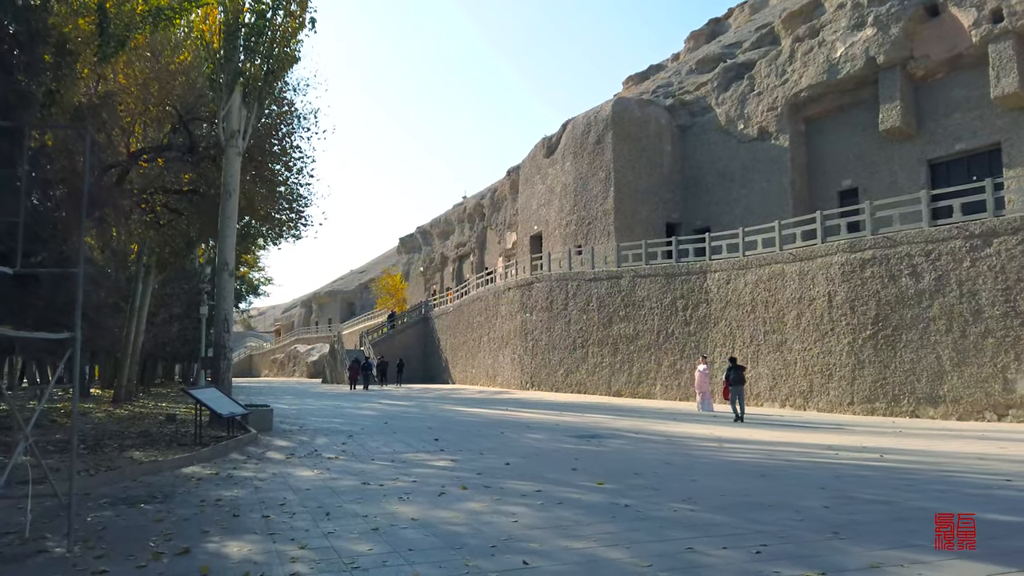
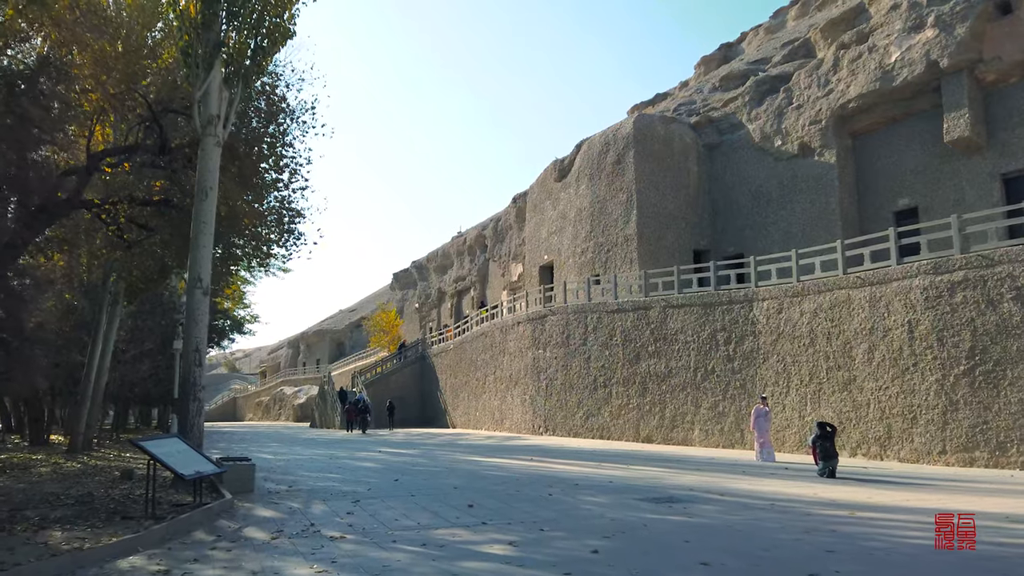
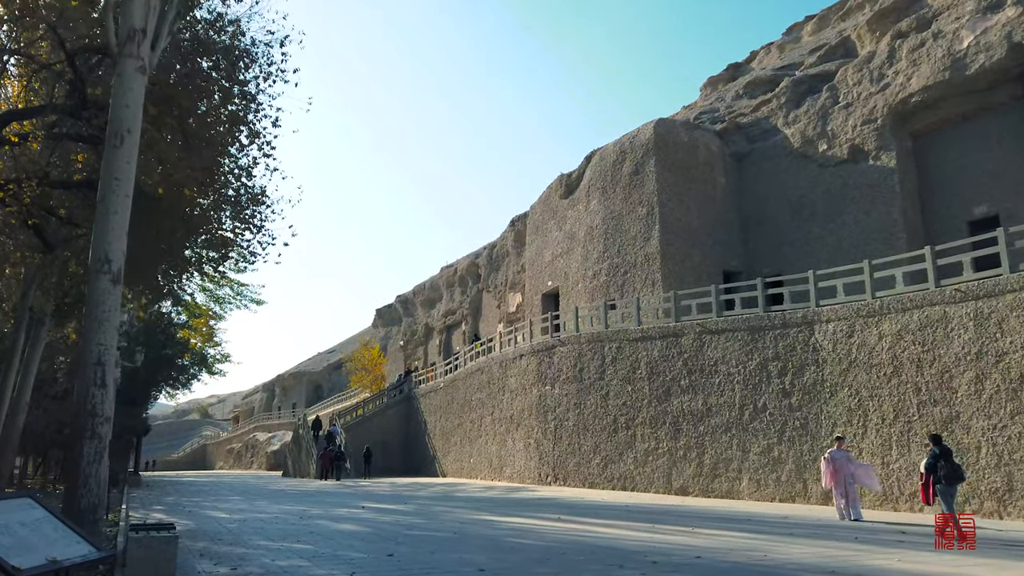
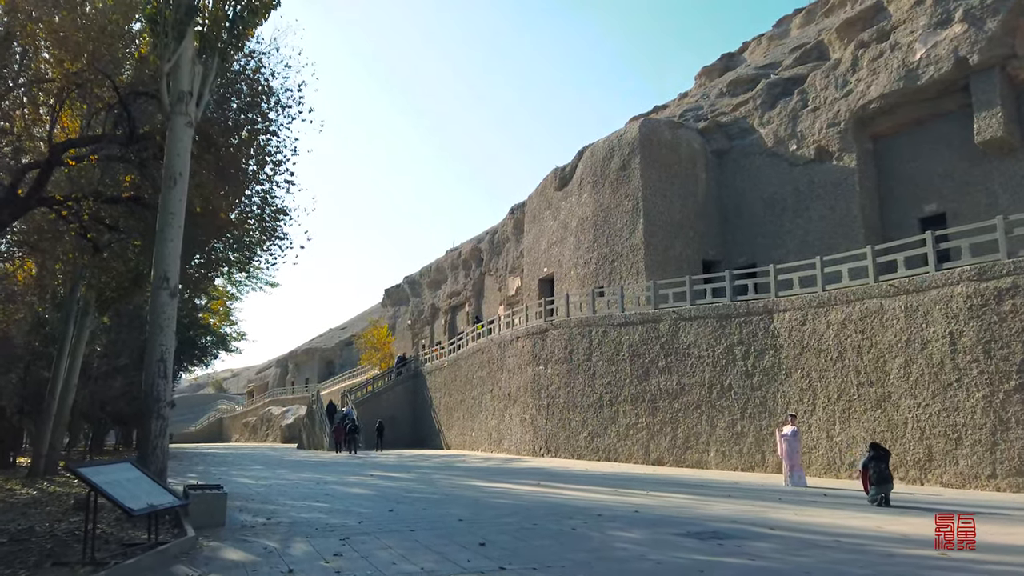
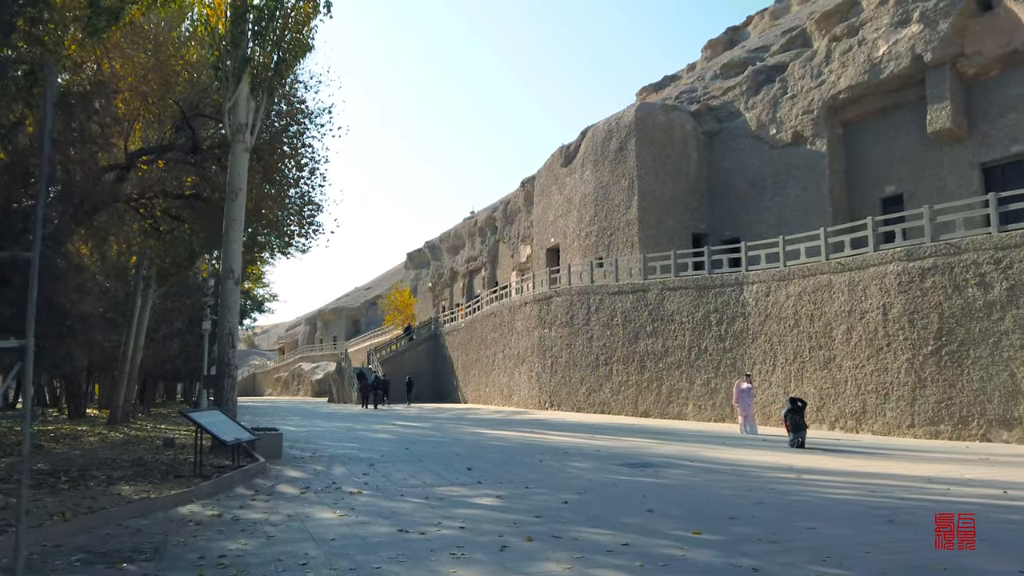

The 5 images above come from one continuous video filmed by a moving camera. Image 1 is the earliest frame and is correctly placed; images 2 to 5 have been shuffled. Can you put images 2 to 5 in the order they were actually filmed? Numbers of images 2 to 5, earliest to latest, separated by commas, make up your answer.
5, 2, 4, 3
